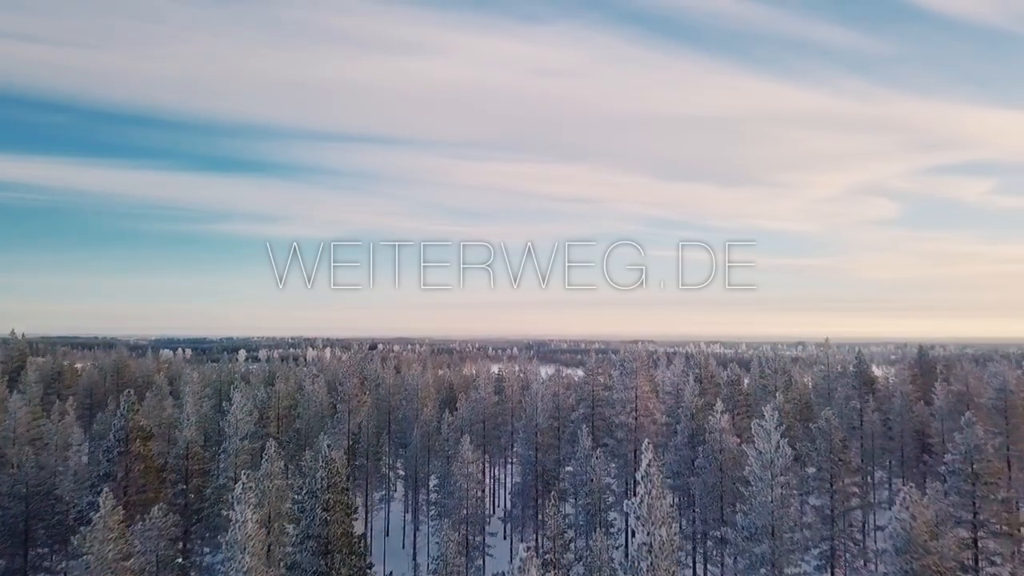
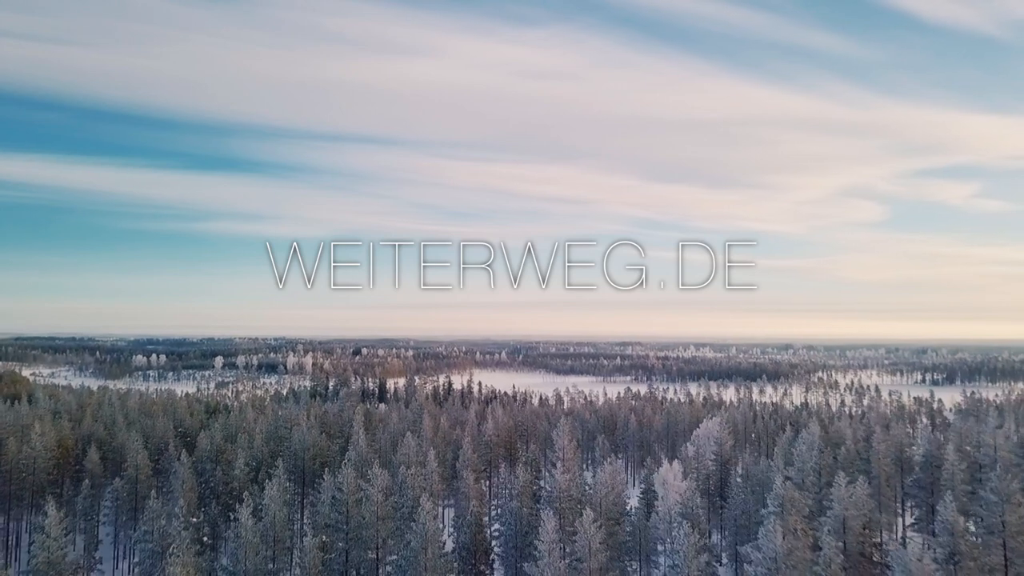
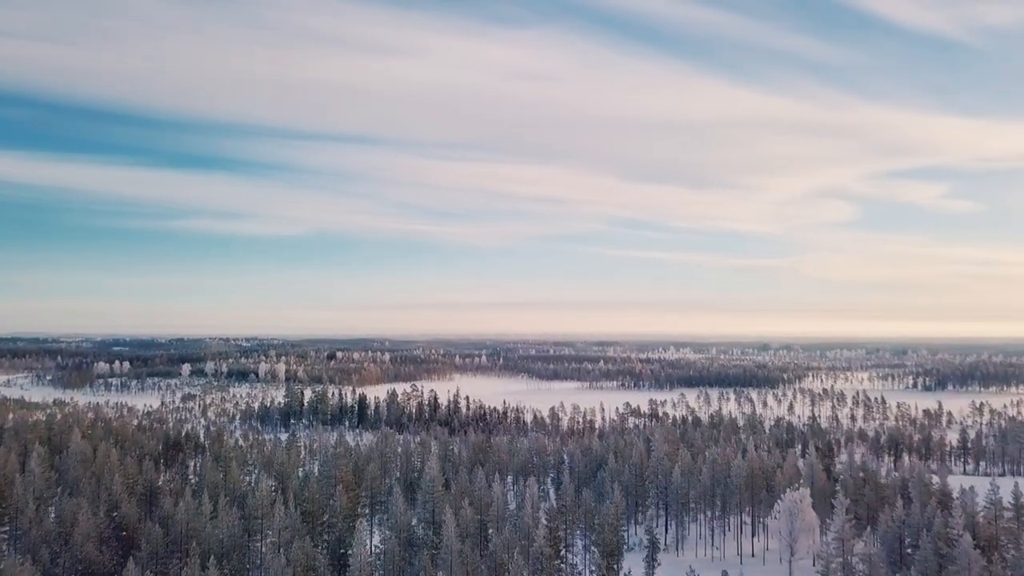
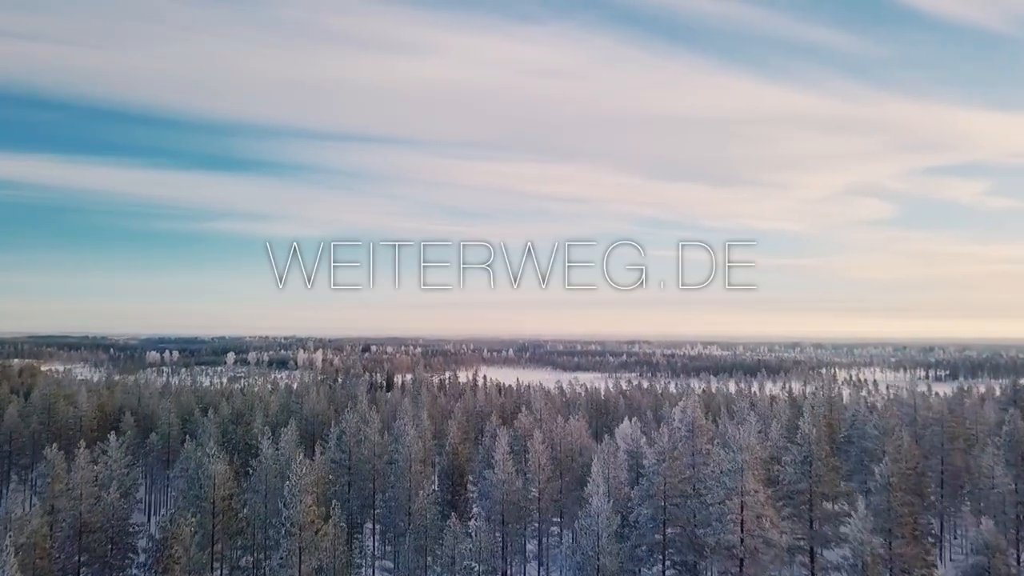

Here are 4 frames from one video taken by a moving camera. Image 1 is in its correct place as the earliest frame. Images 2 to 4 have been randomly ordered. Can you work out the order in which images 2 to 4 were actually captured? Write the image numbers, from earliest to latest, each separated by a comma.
4, 2, 3
